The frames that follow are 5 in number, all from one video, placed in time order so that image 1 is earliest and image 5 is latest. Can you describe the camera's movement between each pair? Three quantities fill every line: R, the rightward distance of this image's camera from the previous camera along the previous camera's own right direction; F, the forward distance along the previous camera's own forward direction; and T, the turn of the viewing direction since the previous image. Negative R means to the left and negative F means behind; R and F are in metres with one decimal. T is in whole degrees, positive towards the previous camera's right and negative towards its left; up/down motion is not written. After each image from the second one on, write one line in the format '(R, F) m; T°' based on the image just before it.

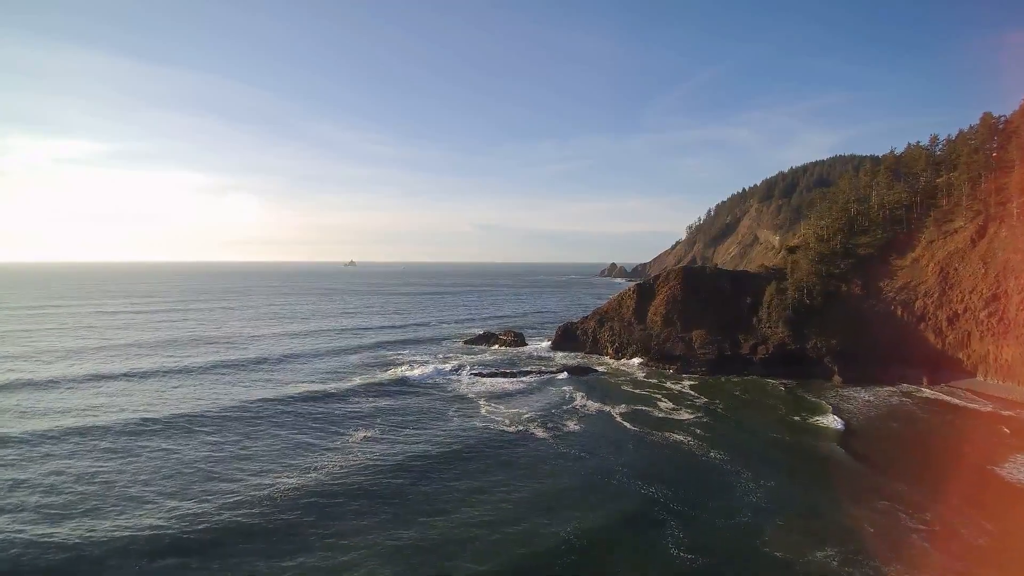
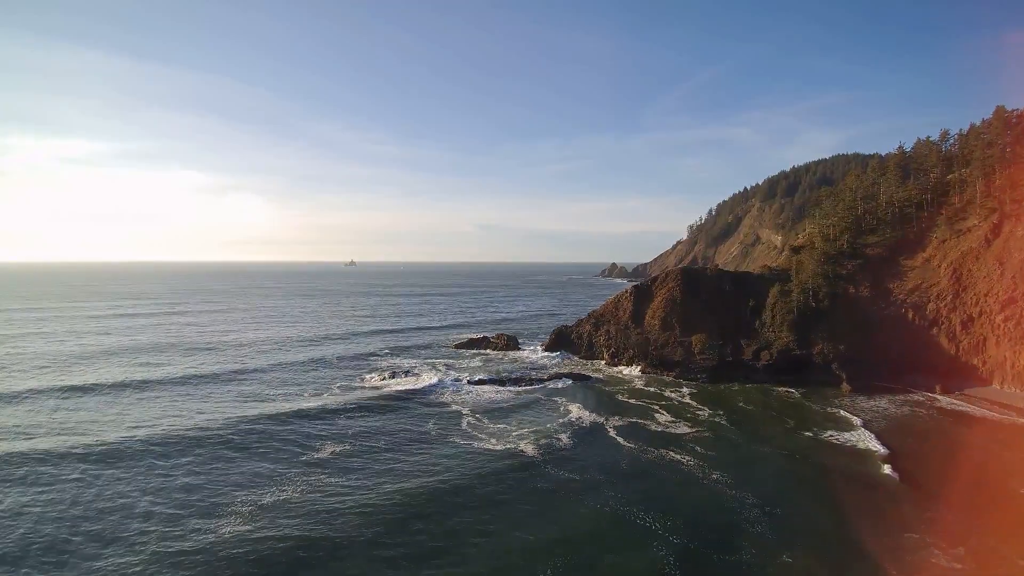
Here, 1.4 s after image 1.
(+1.1, +2.6) m; 0°
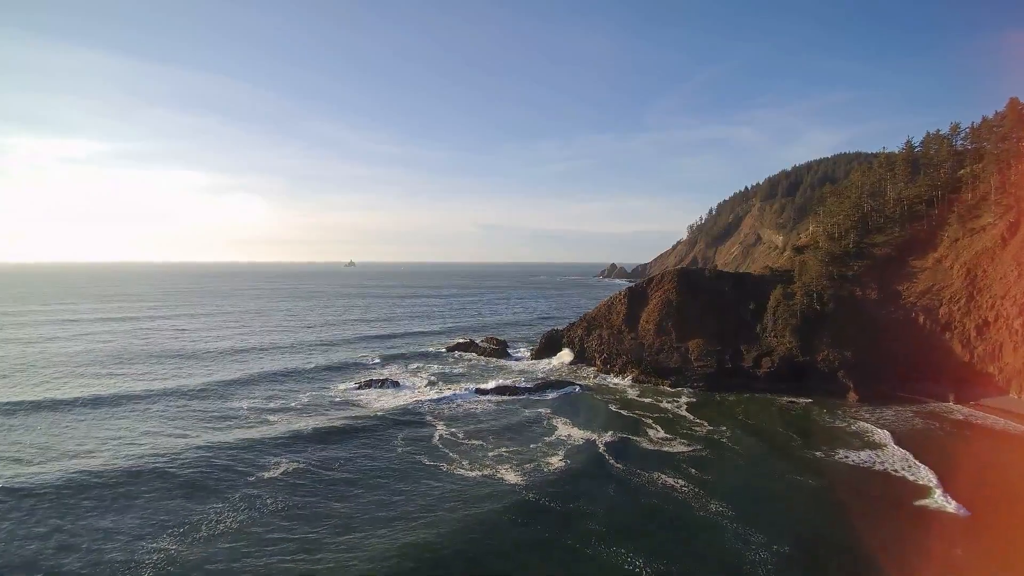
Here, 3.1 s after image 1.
(+1.5, +3.0) m; 0°
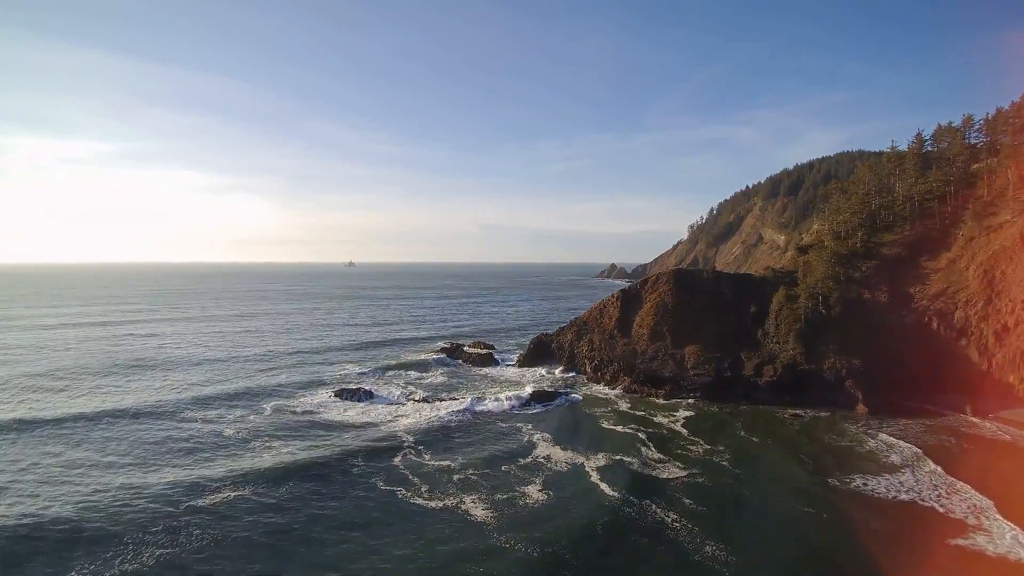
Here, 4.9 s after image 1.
(+1.6, +3.3) m; 0°
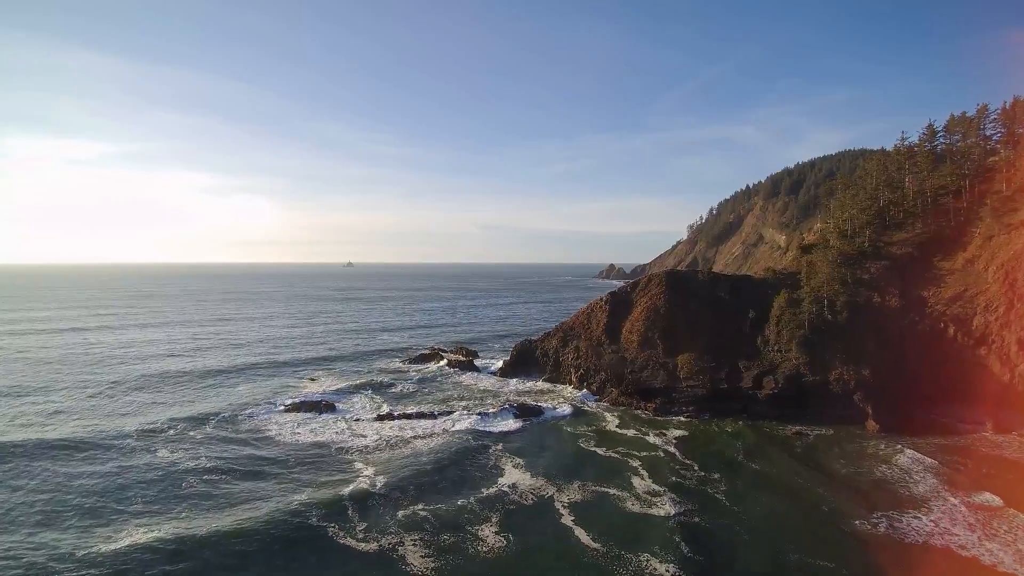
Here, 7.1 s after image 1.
(+2.0, +3.8) m; 0°
